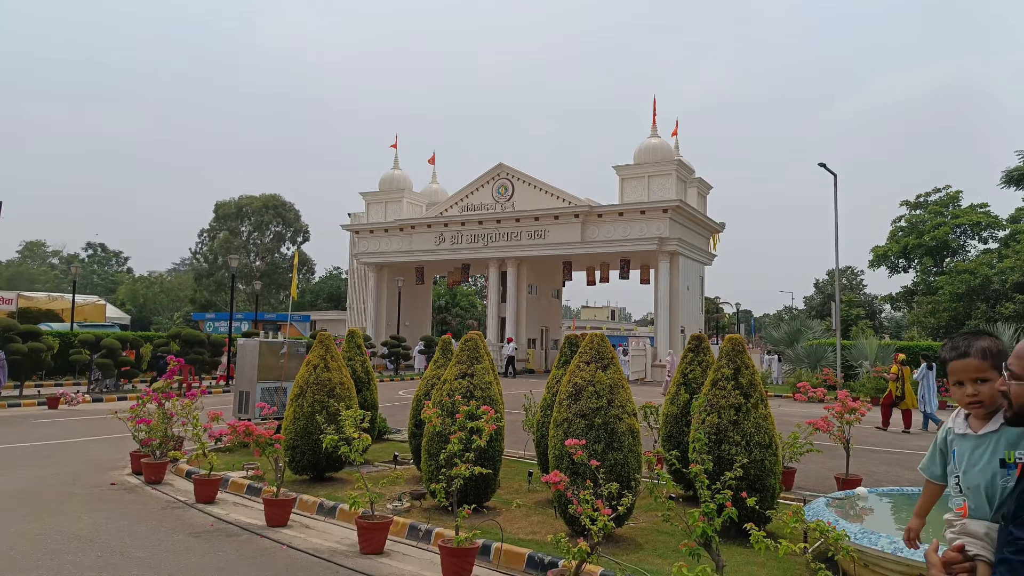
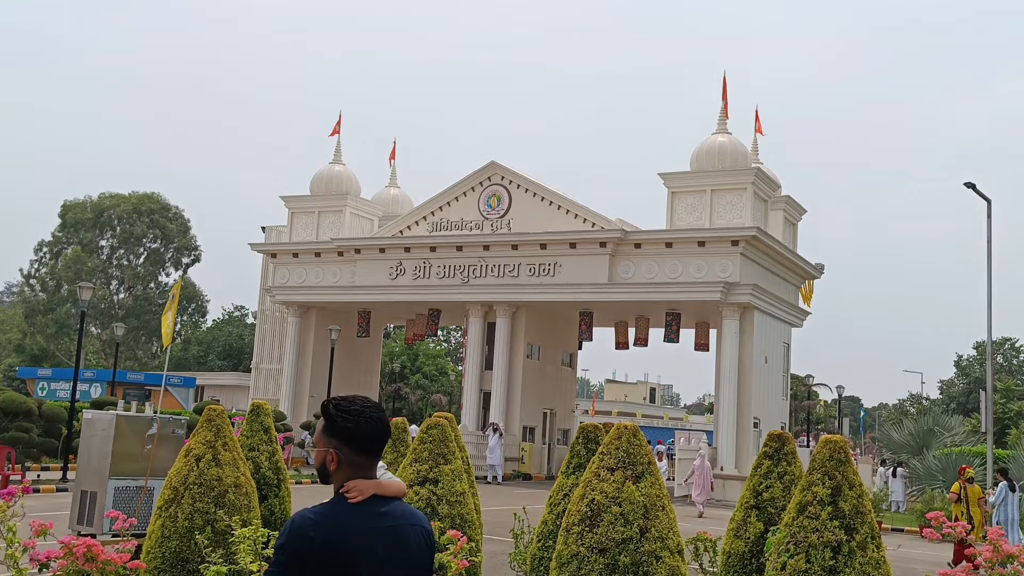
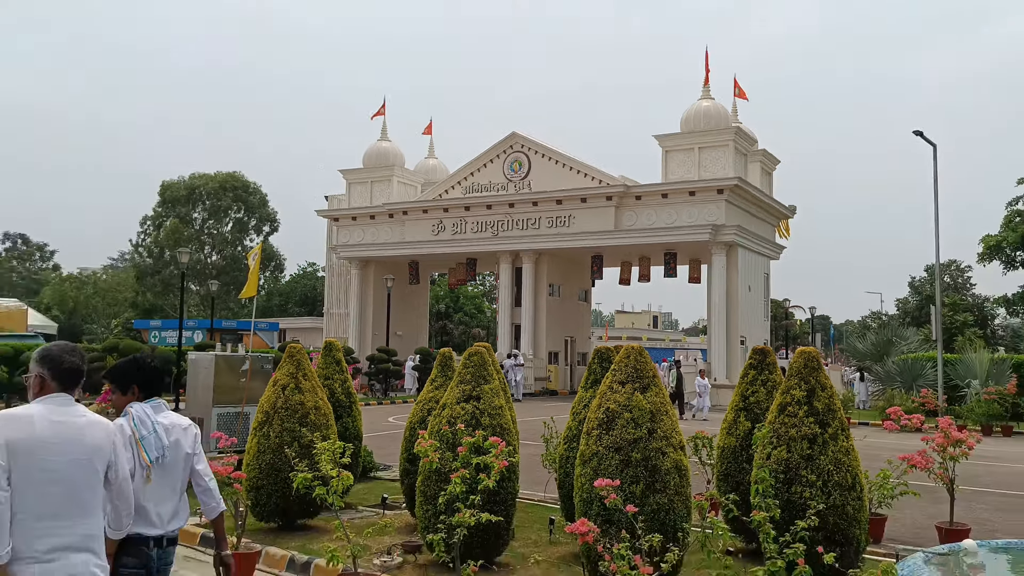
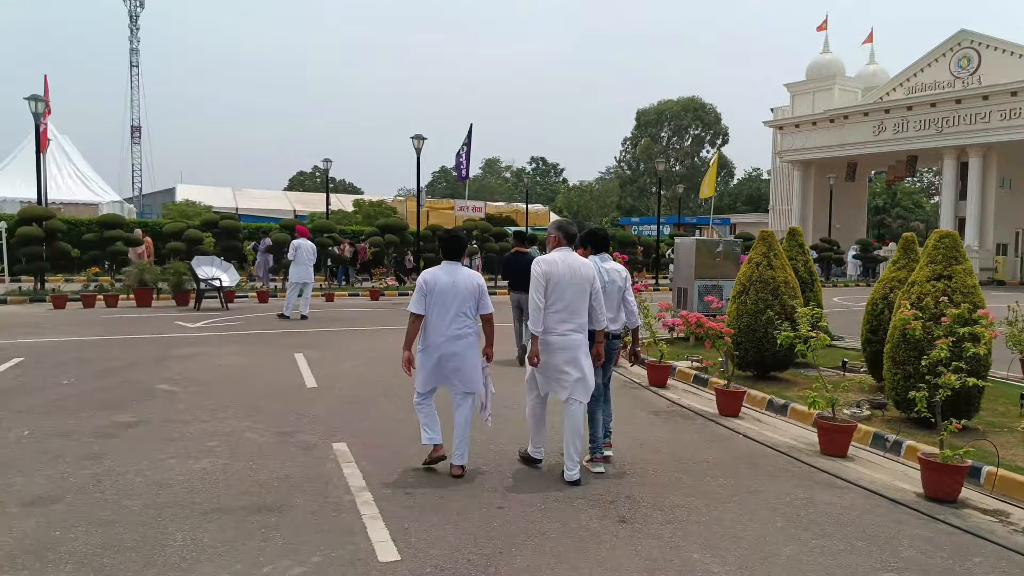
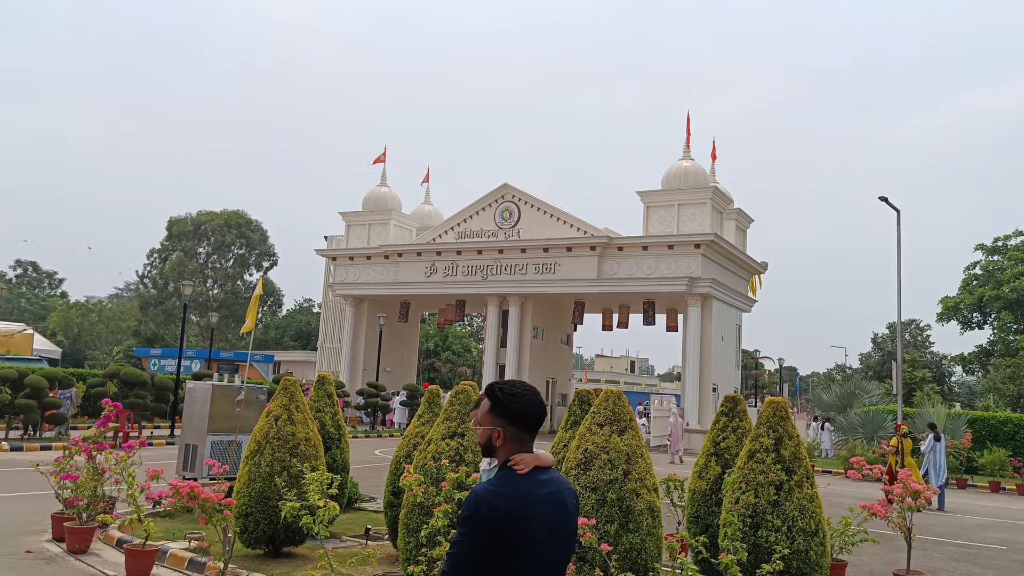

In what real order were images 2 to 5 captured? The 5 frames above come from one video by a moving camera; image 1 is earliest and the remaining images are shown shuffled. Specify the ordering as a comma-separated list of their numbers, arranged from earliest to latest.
5, 2, 3, 4
